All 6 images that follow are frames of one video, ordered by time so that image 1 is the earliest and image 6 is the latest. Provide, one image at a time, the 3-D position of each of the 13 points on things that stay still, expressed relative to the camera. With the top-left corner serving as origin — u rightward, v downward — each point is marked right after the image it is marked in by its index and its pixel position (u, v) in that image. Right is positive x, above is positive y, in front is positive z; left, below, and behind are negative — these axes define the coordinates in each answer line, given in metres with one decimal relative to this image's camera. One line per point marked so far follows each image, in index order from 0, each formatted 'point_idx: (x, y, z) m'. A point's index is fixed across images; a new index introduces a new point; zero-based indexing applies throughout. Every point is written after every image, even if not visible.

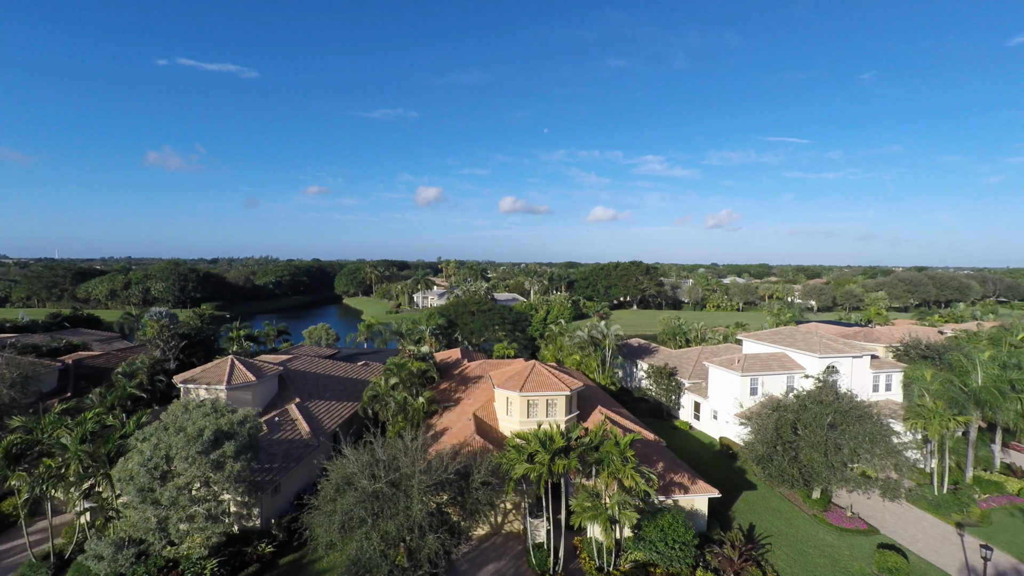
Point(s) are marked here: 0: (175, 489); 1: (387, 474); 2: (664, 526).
0: (-12.1, -7.2, +15.9) m
1: (-4.5, -6.6, +15.9) m
2: (+6.4, -9.9, +18.4) m
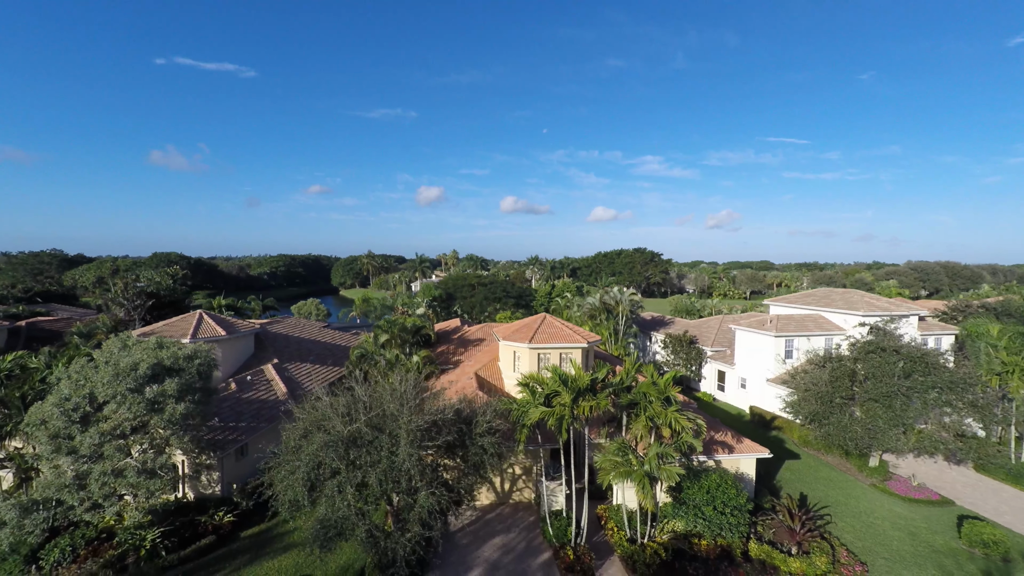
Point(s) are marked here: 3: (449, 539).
0: (-11.7, -4.2, +12.5) m
1: (-4.1, -3.5, +12.5) m
2: (+6.8, -6.8, +15.1) m
3: (-2.2, -8.9, +15.6) m
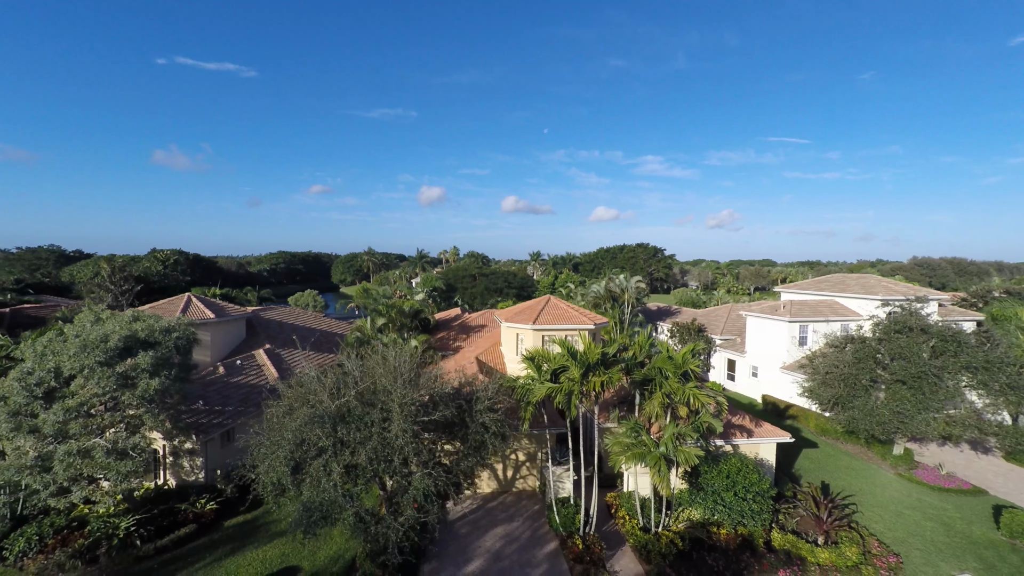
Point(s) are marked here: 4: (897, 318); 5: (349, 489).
0: (-11.6, -3.2, +11.5) m
1: (-4.0, -2.5, +11.4) m
2: (+6.9, -5.8, +13.9) m
3: (-2.1, -7.9, +14.5) m
4: (+15.6, -1.2, +17.9) m
5: (-3.9, -4.8, +10.6) m
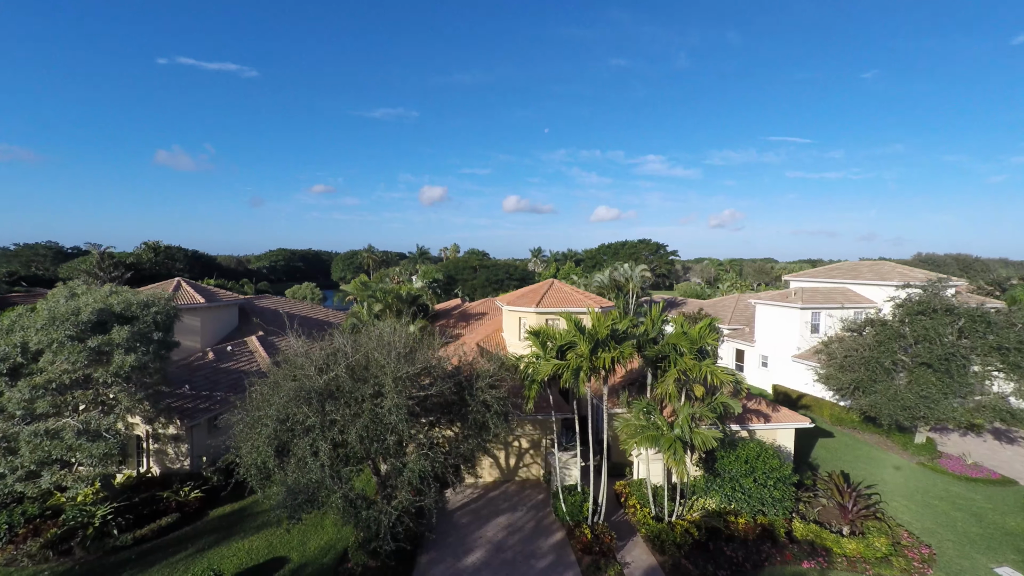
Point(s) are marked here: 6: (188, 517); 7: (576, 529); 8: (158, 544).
0: (-11.5, -2.4, +10.6) m
1: (-3.9, -1.7, +10.5) m
2: (+7.0, -5.0, +13.0) m
3: (-2.0, -7.1, +13.6) m
4: (+15.7, -0.4, +17.0) m
5: (-3.8, -4.0, +9.7) m
6: (-9.8, -6.9, +13.3) m
7: (+1.8, -6.8, +12.5) m
8: (-9.8, -7.1, +12.3) m
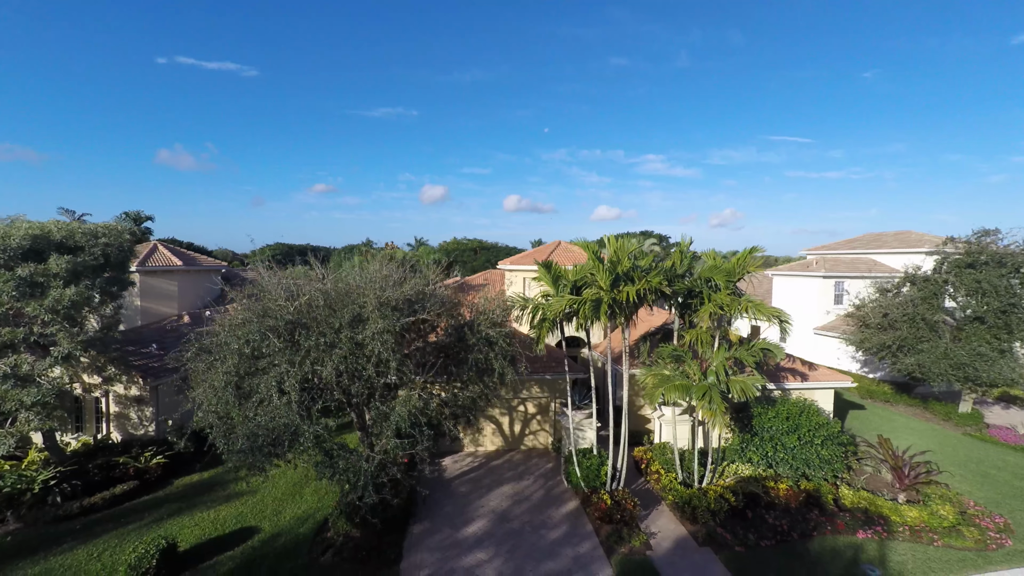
0: (-11.4, -0.7, +8.9) m
1: (-3.7, 0.0, +8.9) m
2: (+7.1, -3.3, +11.4) m
3: (-1.8, -5.4, +11.9) m
4: (+15.9, +1.3, +15.4) m
5: (-3.6, -2.3, +8.0) m
6: (-9.6, -5.2, +11.7) m
7: (+2.0, -5.1, +10.8) m
8: (-9.7, -5.4, +10.7) m
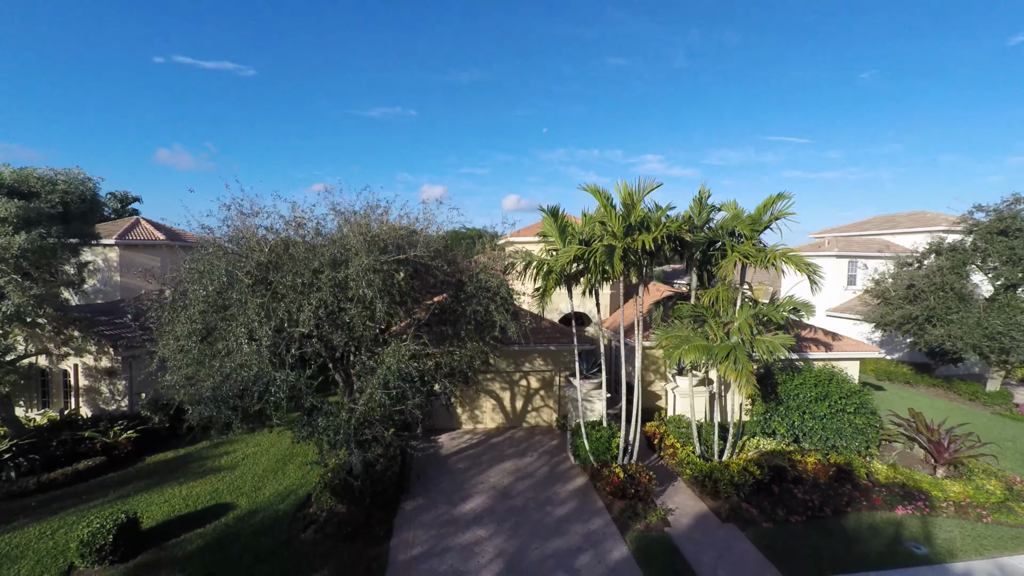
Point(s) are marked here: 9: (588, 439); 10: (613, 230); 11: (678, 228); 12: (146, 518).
0: (-11.3, +0.3, +7.9) m
1: (-3.7, +1.0, +7.9) m
2: (+7.2, -2.3, +10.4) m
3: (-1.8, -4.3, +10.9) m
4: (+15.9, +2.3, +14.4) m
5: (-3.6, -1.3, +7.0) m
6: (-9.6, -4.2, +10.7) m
7: (+2.0, -4.1, +9.9) m
8: (-9.6, -4.4, +9.7) m
9: (+1.8, -3.6, +10.7) m
10: (+2.0, +1.1, +8.9) m
11: (+3.3, +1.1, +9.0) m
12: (-7.2, -4.5, +8.7) m
